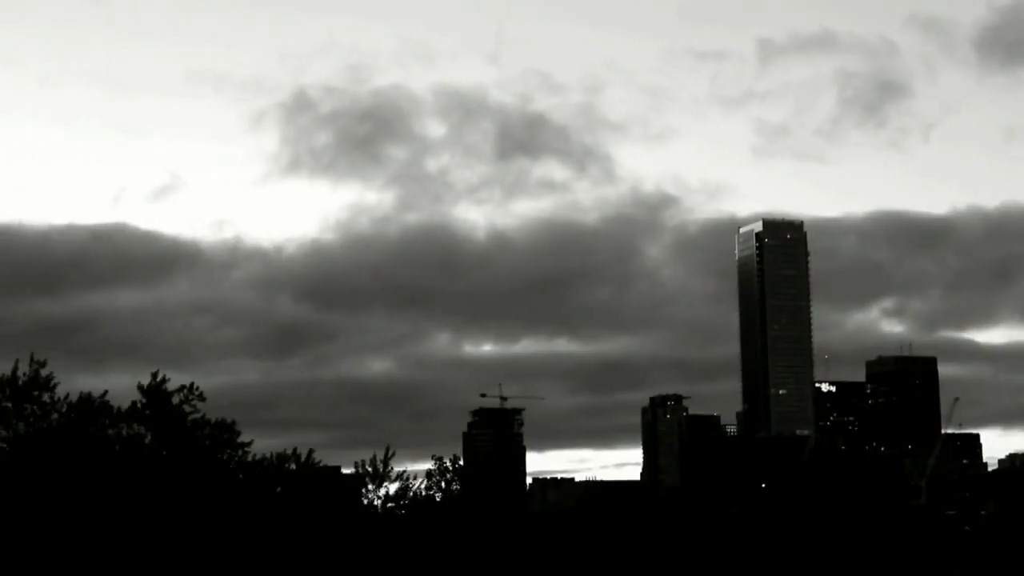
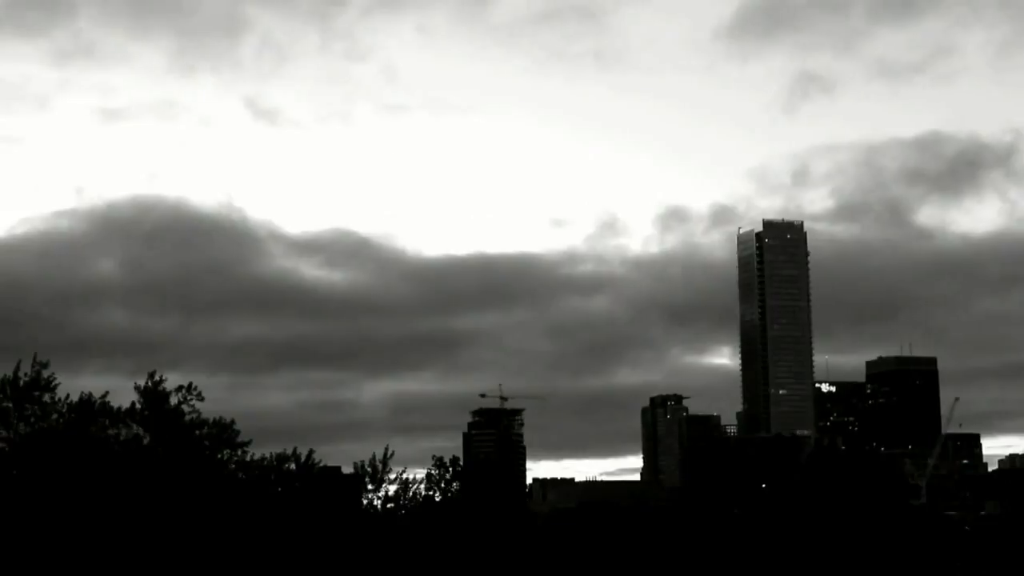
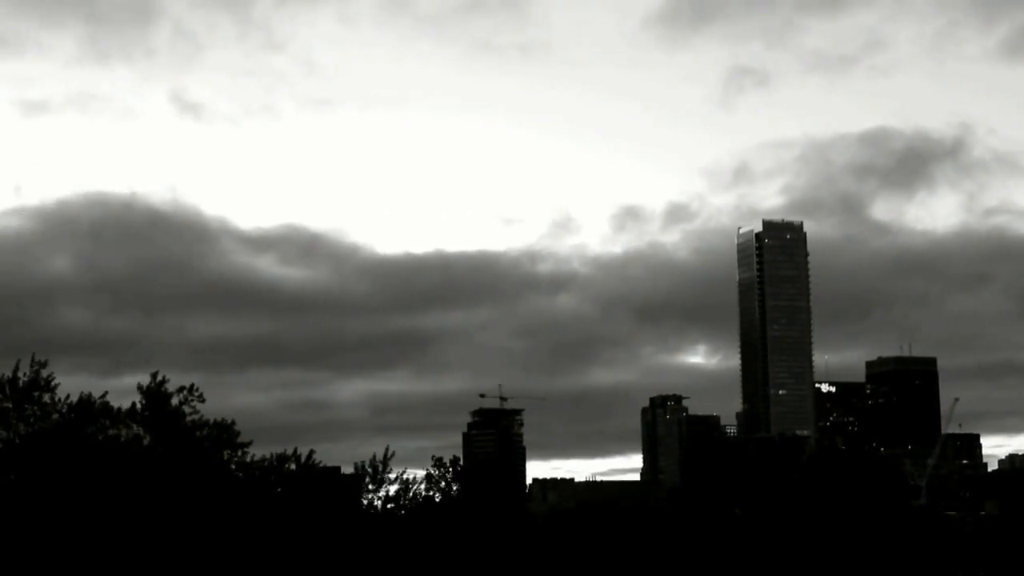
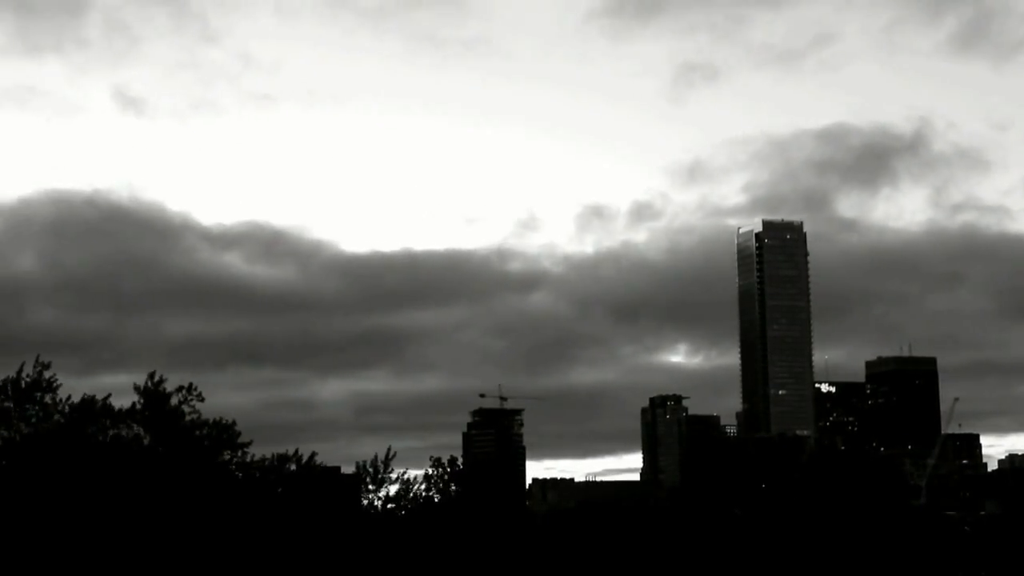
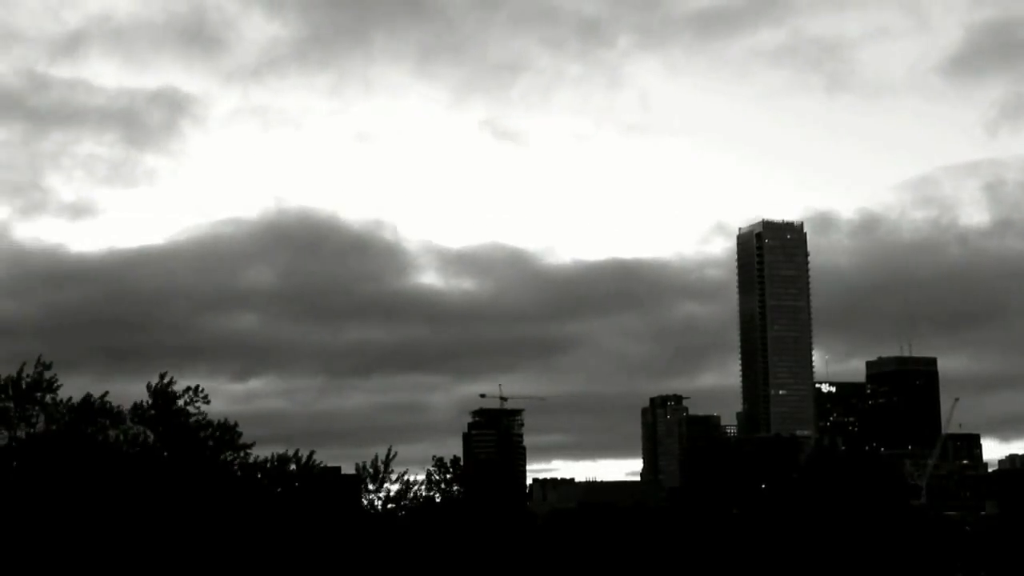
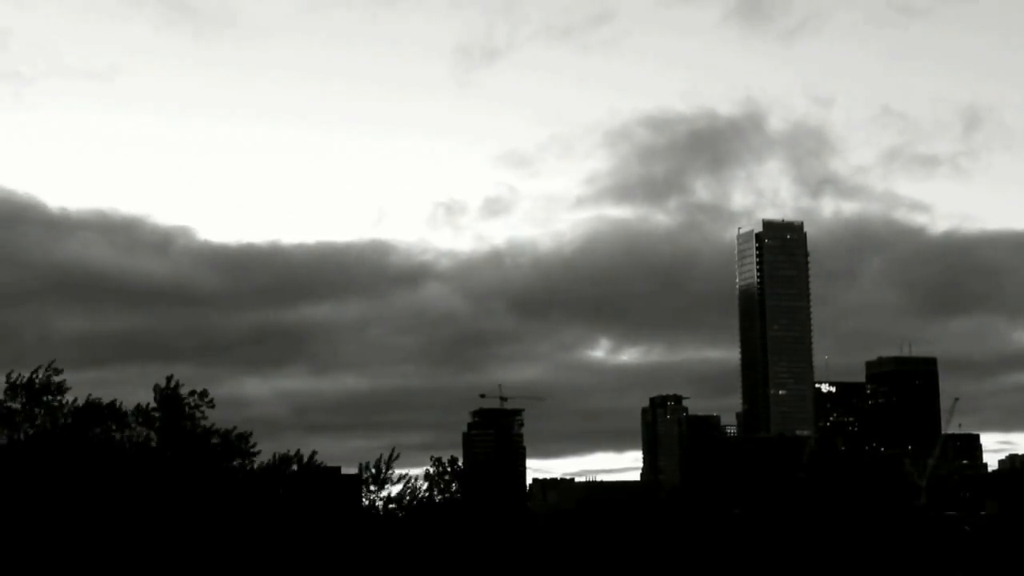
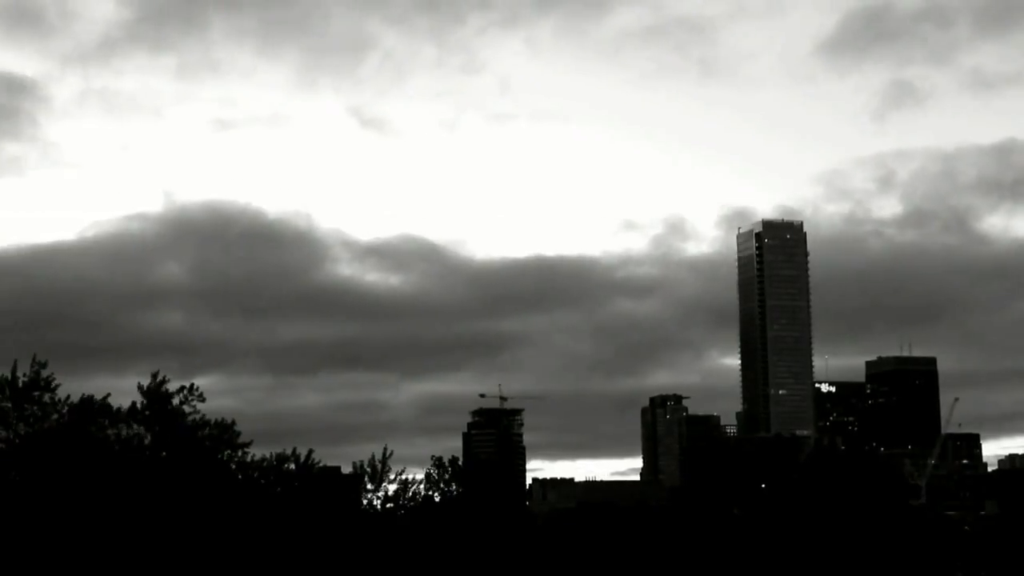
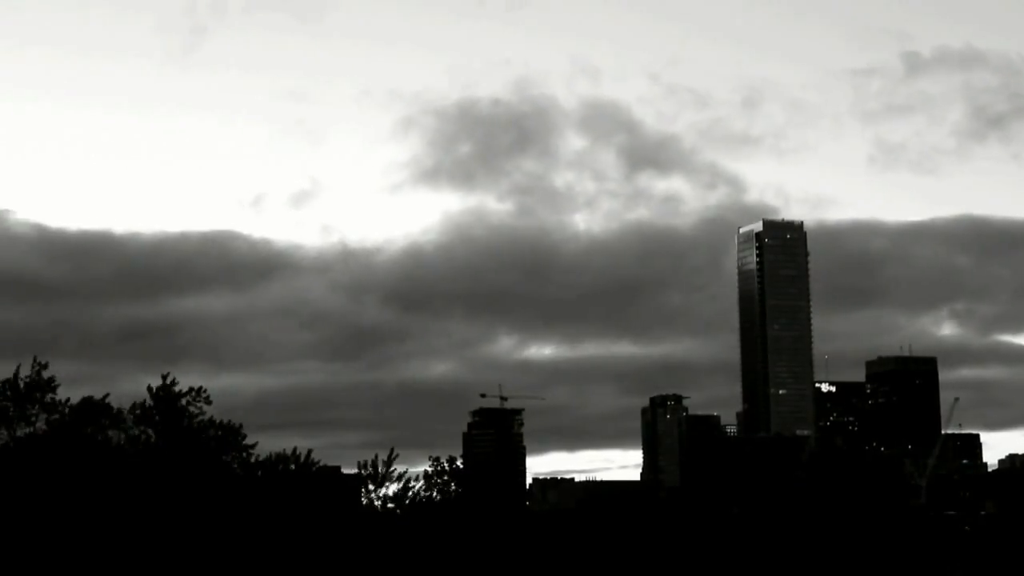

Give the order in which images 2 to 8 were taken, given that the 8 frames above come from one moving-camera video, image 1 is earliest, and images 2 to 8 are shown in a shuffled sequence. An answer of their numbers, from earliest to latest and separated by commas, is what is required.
8, 6, 4, 3, 2, 7, 5
